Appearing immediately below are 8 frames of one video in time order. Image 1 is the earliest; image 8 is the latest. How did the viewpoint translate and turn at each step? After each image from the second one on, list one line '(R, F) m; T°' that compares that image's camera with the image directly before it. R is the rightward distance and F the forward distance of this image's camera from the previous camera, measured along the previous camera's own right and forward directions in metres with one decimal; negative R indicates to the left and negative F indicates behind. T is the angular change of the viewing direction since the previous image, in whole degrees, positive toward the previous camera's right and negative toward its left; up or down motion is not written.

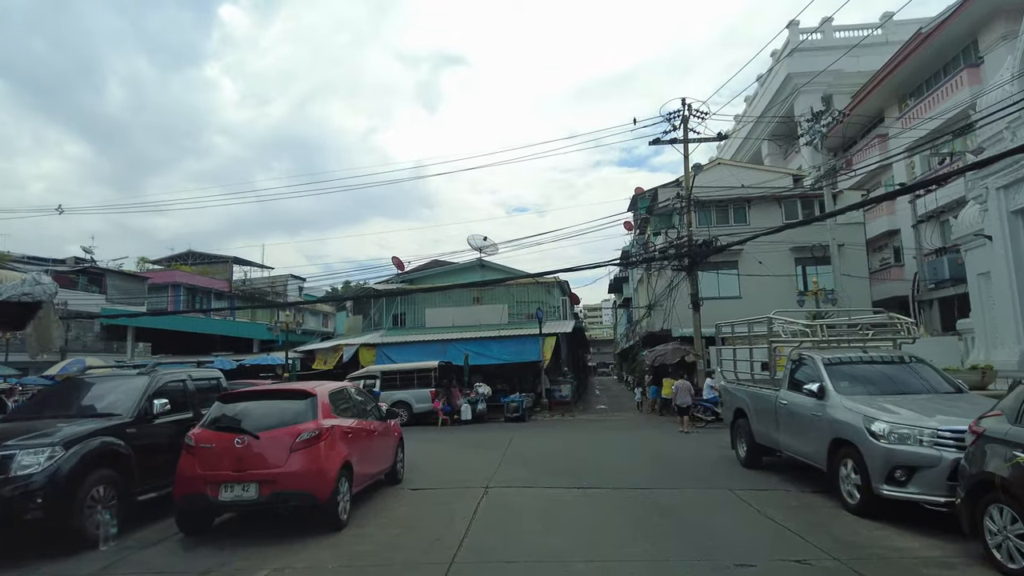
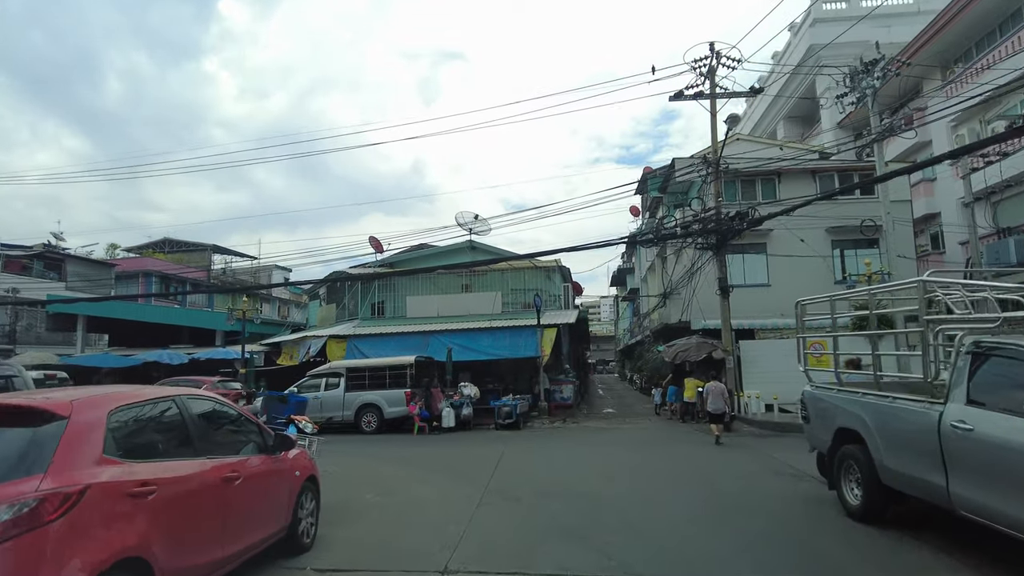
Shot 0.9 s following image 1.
(+0.1, +3.6) m; 0°
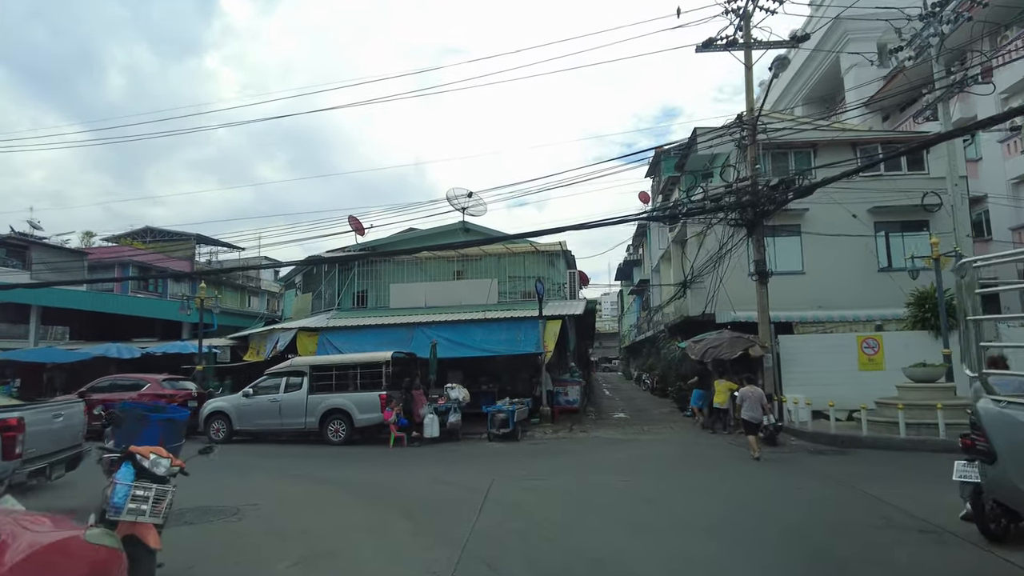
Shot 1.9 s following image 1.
(+0.1, +2.9) m; 0°
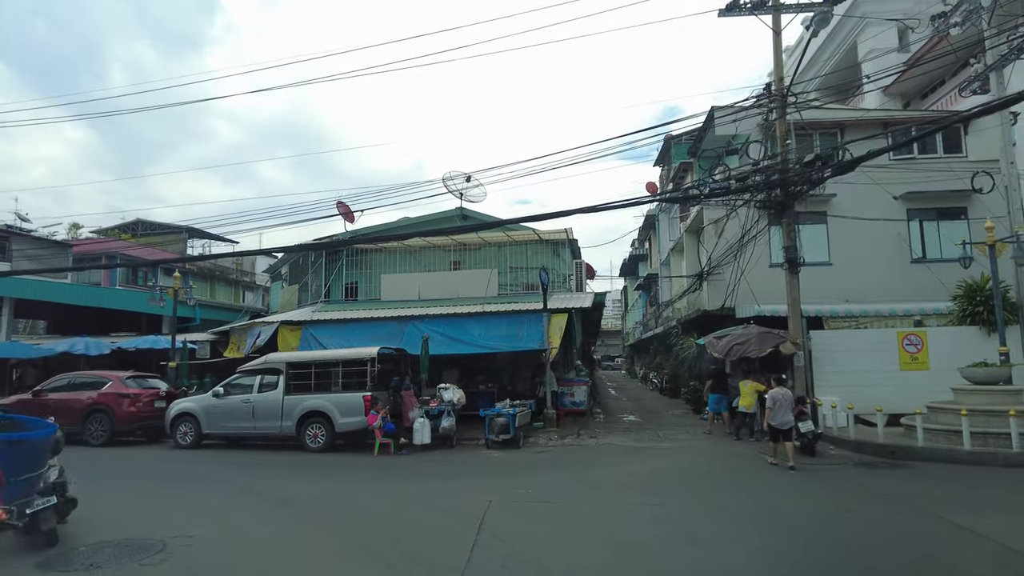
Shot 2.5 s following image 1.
(0.0, +1.6) m; 0°
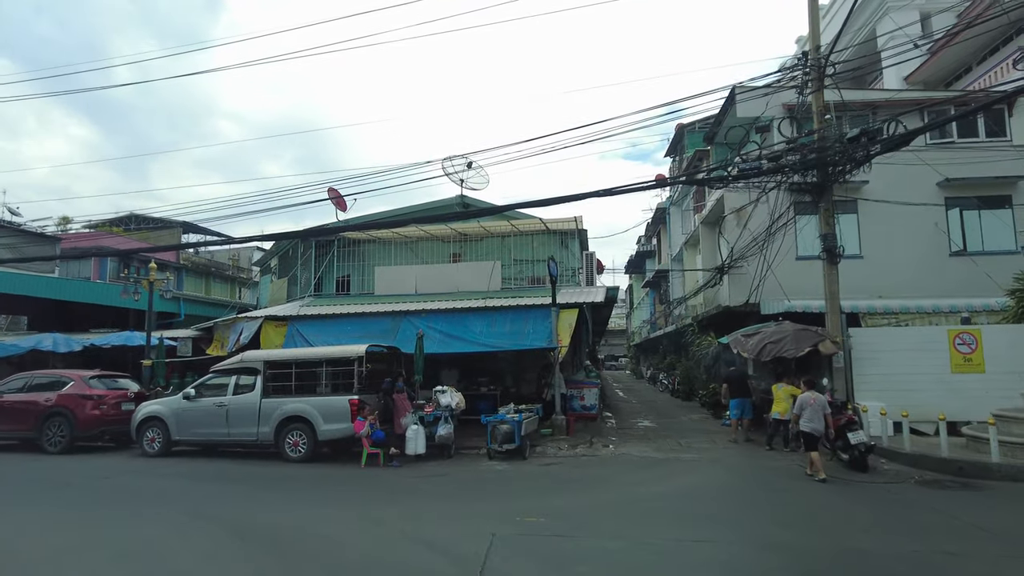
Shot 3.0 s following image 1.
(-0.1, +1.5) m; 0°
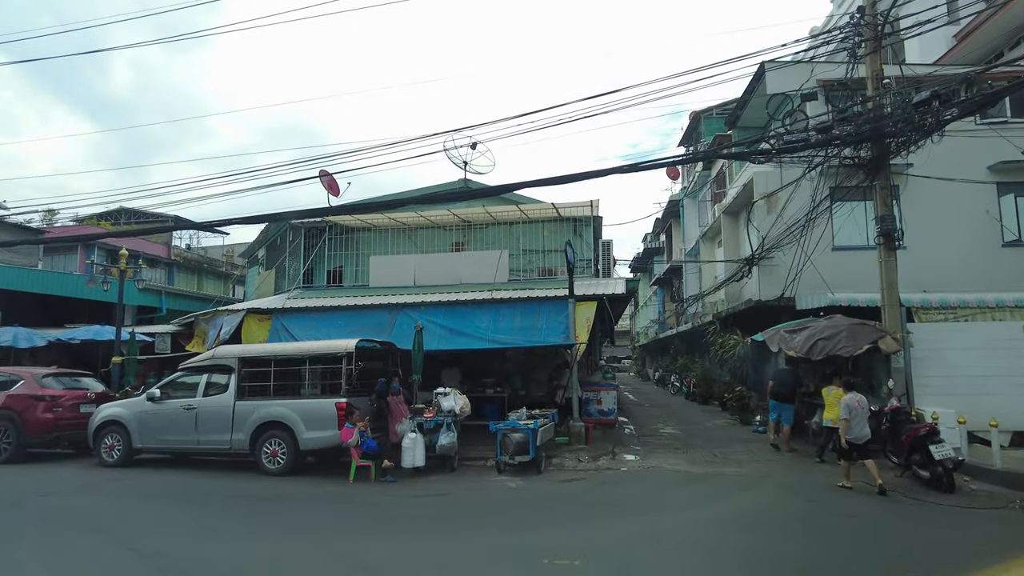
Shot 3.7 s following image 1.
(-0.2, +1.6) m; 0°
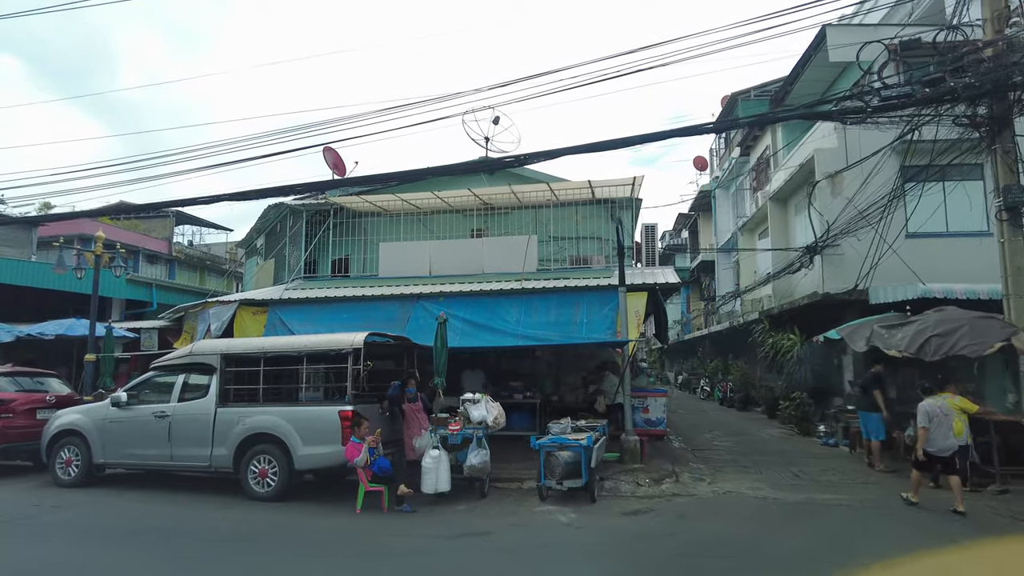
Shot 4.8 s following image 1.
(-0.5, +1.9) m; -1°
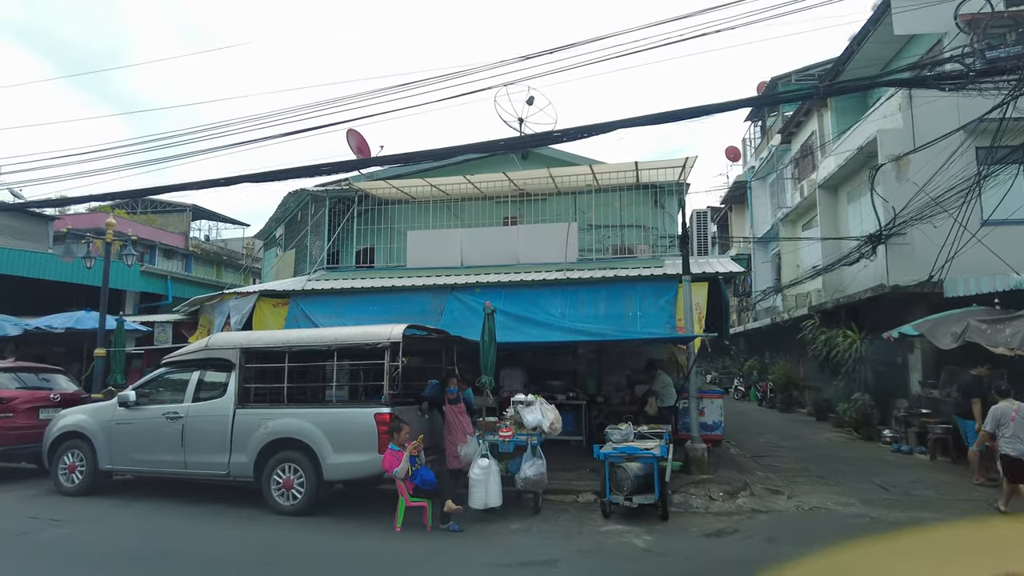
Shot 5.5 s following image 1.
(-0.5, +1.0) m; -1°
